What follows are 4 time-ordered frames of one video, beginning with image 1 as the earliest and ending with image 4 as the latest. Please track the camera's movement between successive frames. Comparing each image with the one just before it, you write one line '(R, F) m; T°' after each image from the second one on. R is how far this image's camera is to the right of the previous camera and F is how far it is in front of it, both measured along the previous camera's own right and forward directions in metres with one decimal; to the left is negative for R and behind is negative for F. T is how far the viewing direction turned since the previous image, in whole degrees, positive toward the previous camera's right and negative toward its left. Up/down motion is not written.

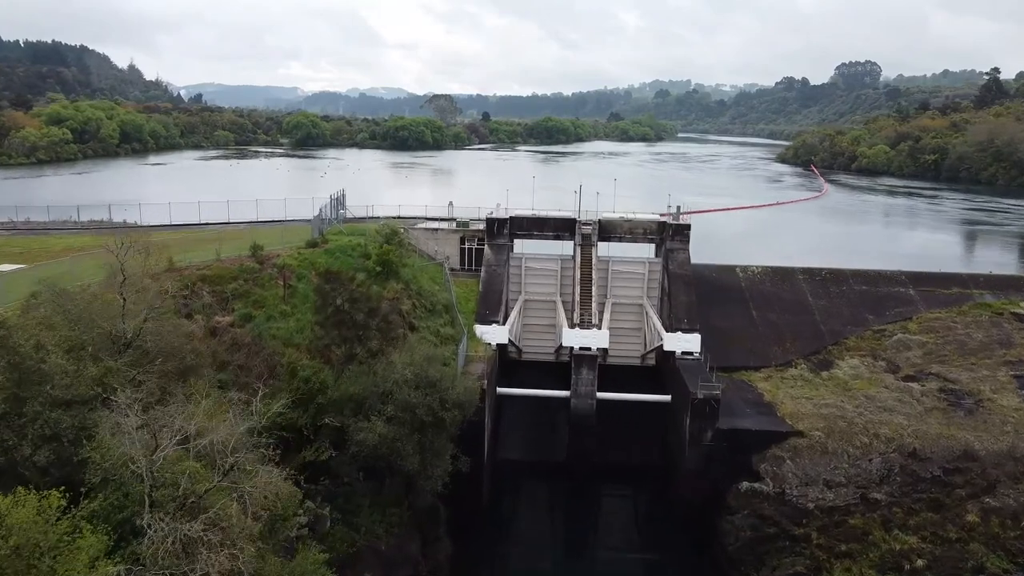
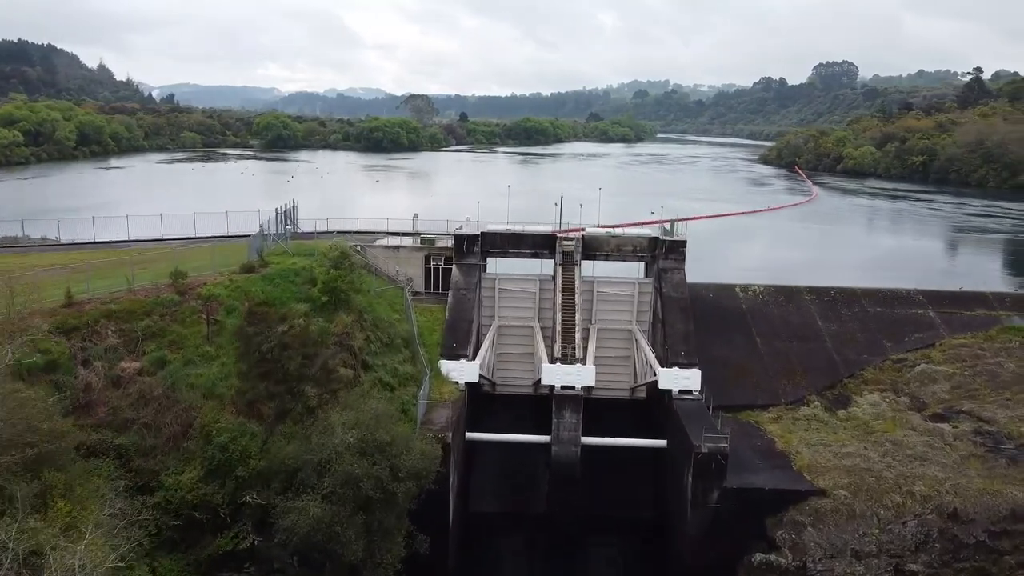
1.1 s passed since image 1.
(+0.3, +3.6) m; +1°
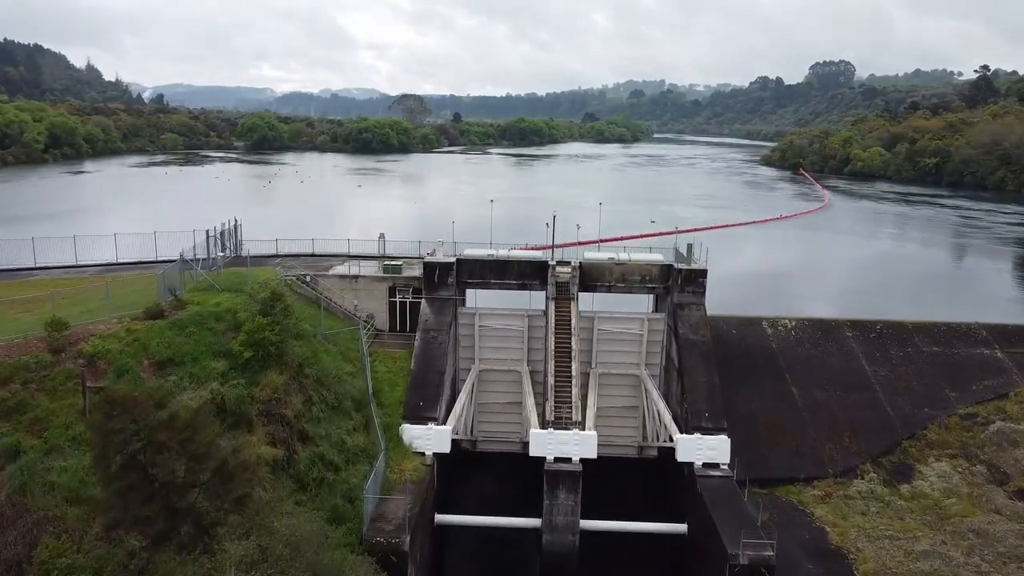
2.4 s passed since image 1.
(+0.4, +4.7) m; 0°
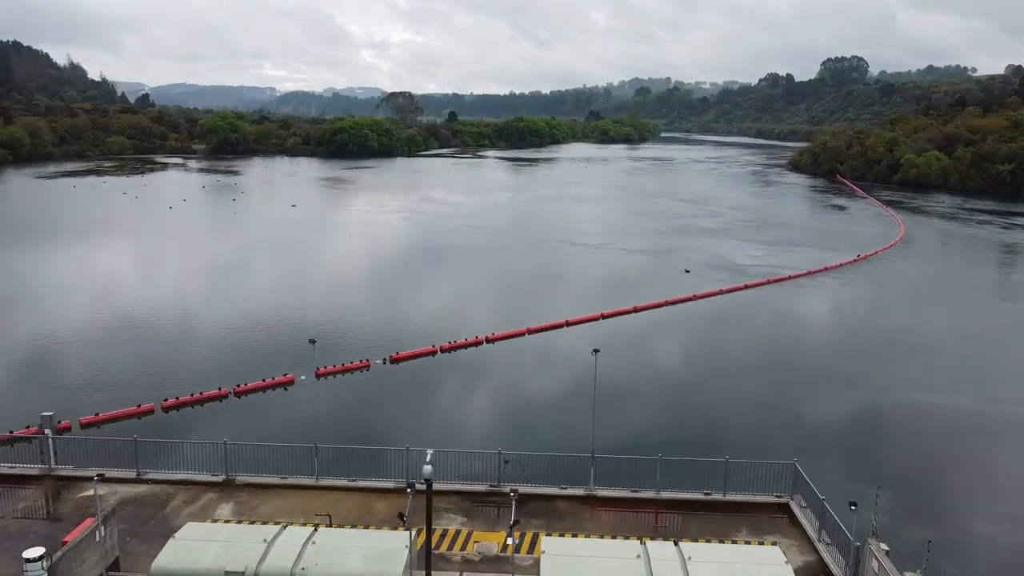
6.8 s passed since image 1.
(+1.8, +15.3) m; 0°
